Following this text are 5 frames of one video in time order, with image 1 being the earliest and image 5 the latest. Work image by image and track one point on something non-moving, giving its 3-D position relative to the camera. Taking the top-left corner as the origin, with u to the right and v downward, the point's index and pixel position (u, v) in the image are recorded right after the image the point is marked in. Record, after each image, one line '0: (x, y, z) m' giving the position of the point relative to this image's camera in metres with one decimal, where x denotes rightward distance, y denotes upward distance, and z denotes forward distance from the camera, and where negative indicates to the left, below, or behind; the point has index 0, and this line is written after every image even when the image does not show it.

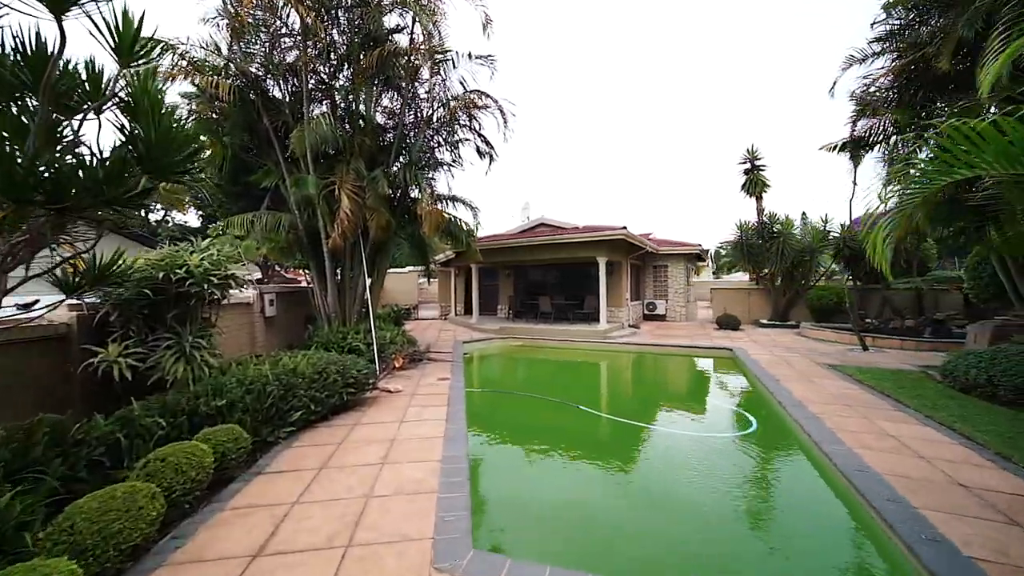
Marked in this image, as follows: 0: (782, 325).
0: (+8.3, -1.1, +12.3) m
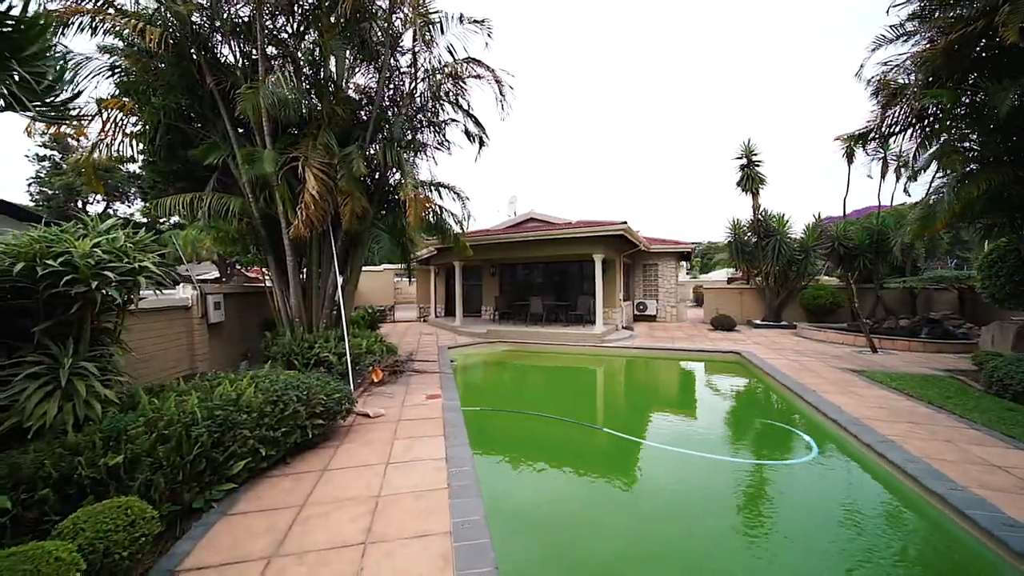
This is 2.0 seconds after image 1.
0: (+7.9, -1.1, +11.8) m
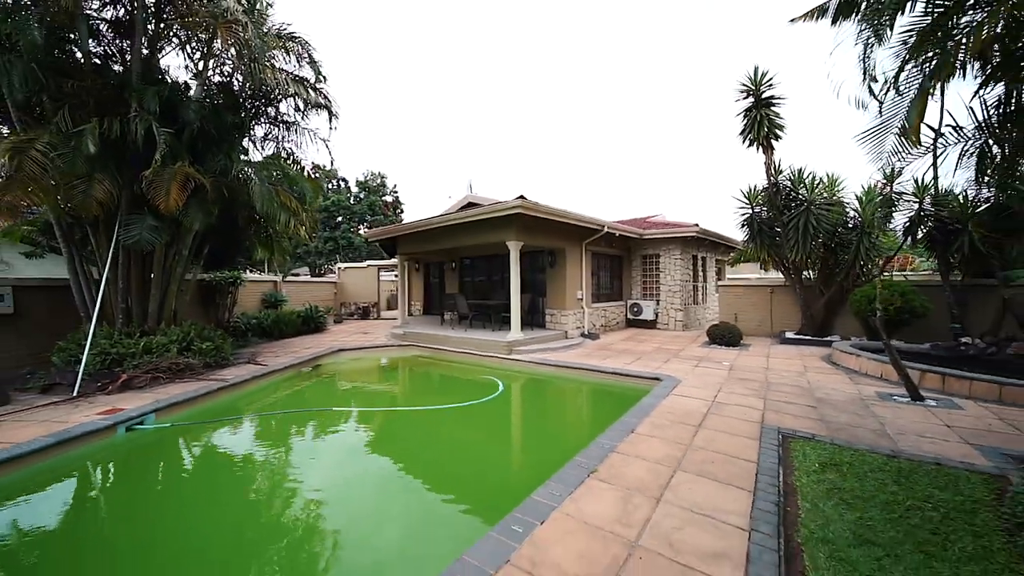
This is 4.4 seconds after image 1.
0: (+6.2, -1.1, +8.3) m
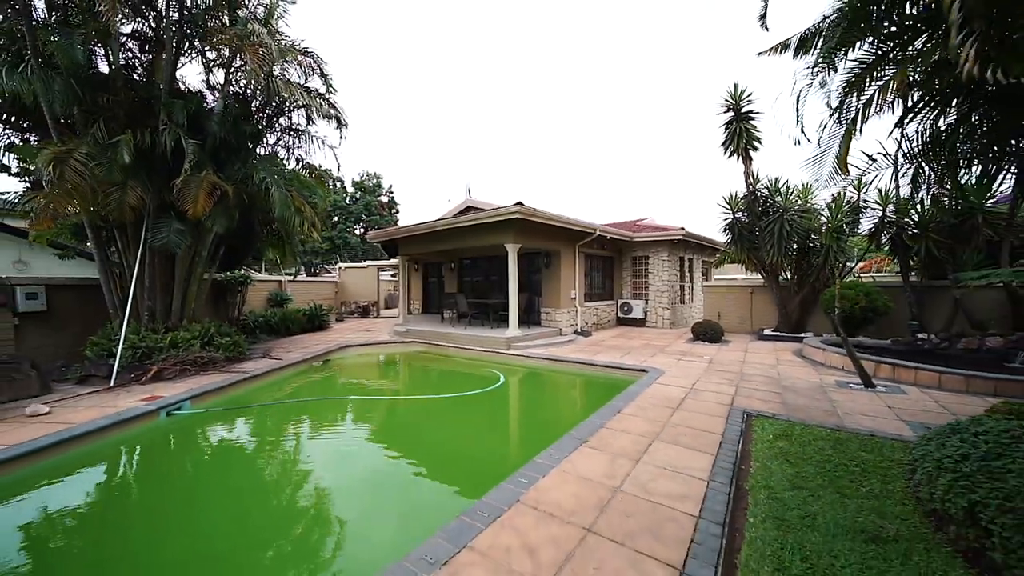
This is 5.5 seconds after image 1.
0: (+6.1, -1.1, +9.0) m
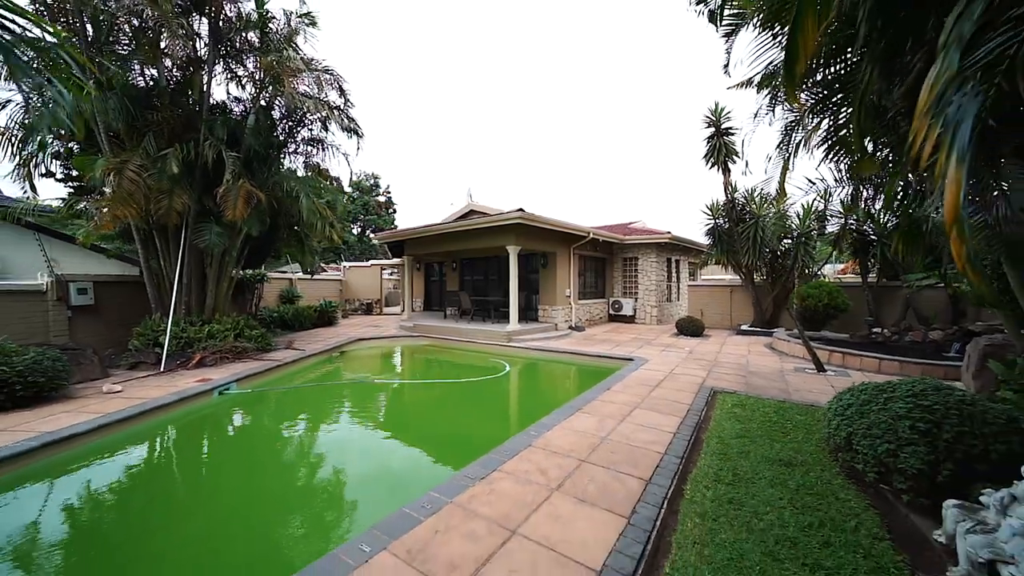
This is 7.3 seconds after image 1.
0: (+6.1, -1.1, +10.0) m
